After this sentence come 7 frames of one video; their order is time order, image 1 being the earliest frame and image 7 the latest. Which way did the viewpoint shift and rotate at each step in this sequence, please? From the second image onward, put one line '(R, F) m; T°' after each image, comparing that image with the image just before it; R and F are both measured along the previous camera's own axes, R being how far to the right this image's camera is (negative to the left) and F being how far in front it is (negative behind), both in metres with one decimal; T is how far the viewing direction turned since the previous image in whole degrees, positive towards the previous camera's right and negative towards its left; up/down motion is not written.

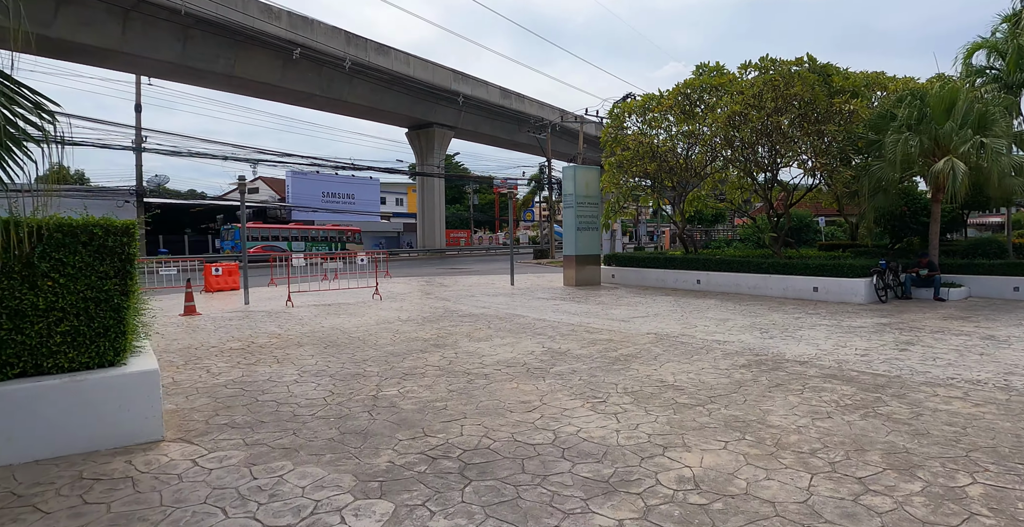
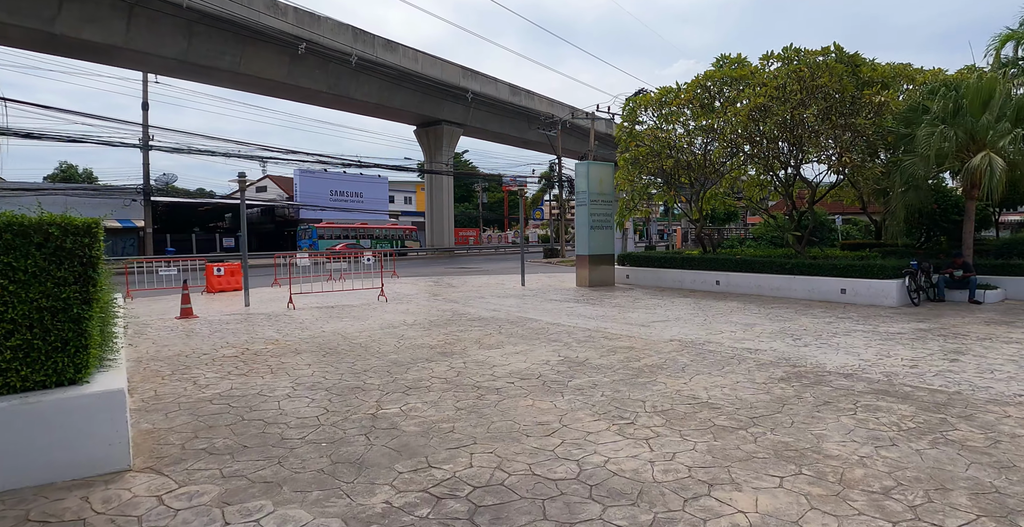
(-0.1, +0.6) m; -1°
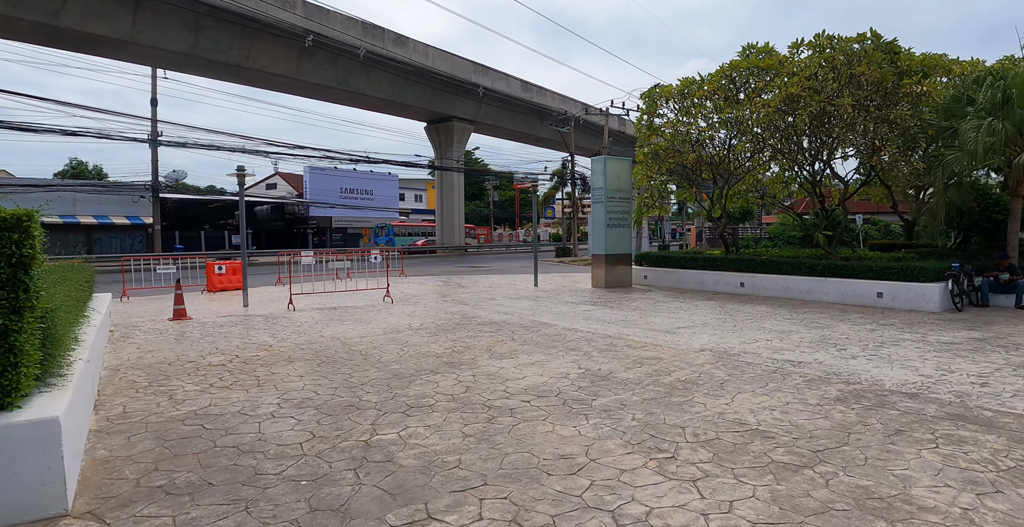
(-0.1, +0.7) m; -1°
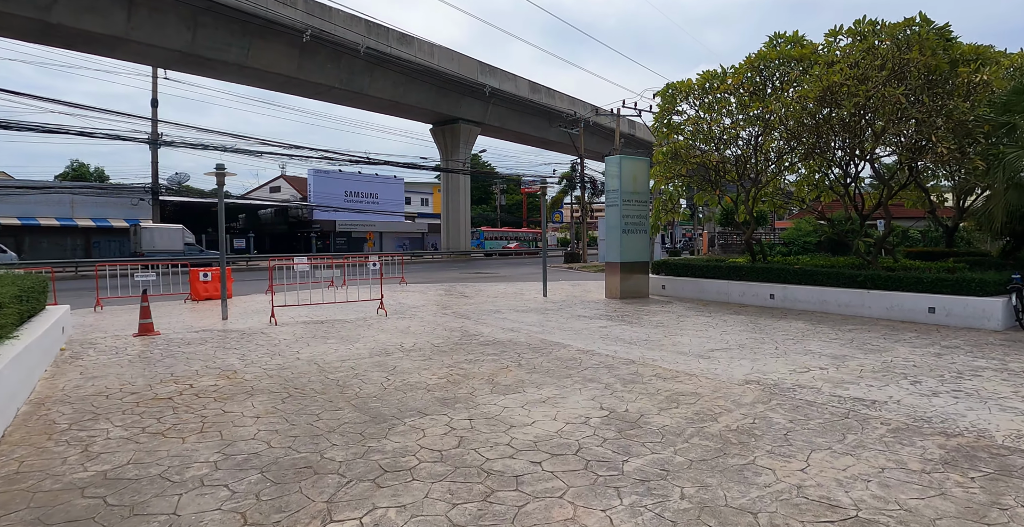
(0.0, +1.1) m; -1°
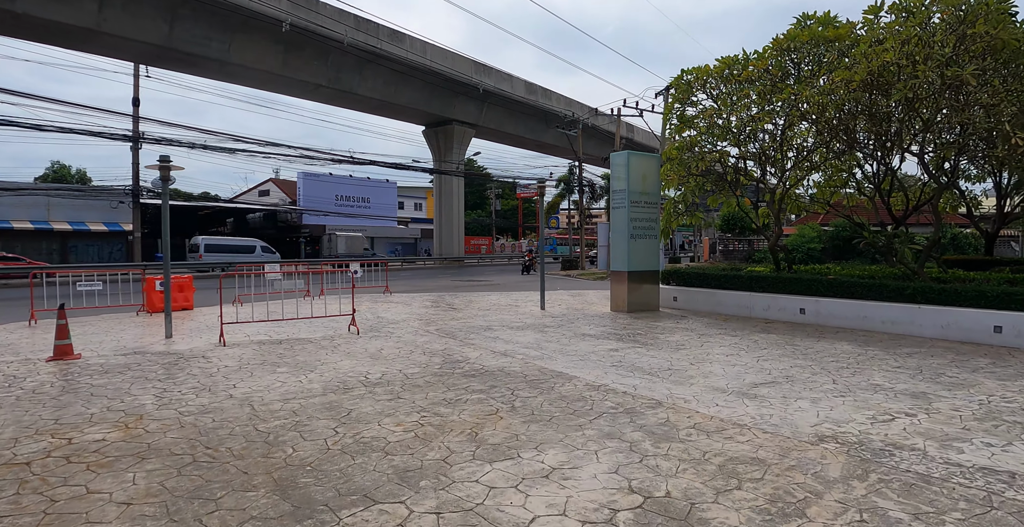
(0.0, +1.5) m; 0°
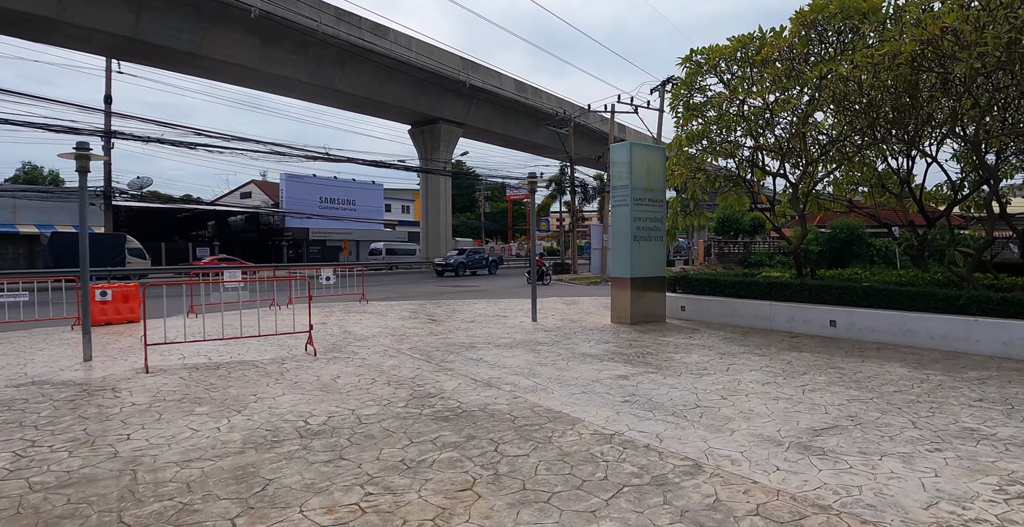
(+0.1, +1.4) m; +1°
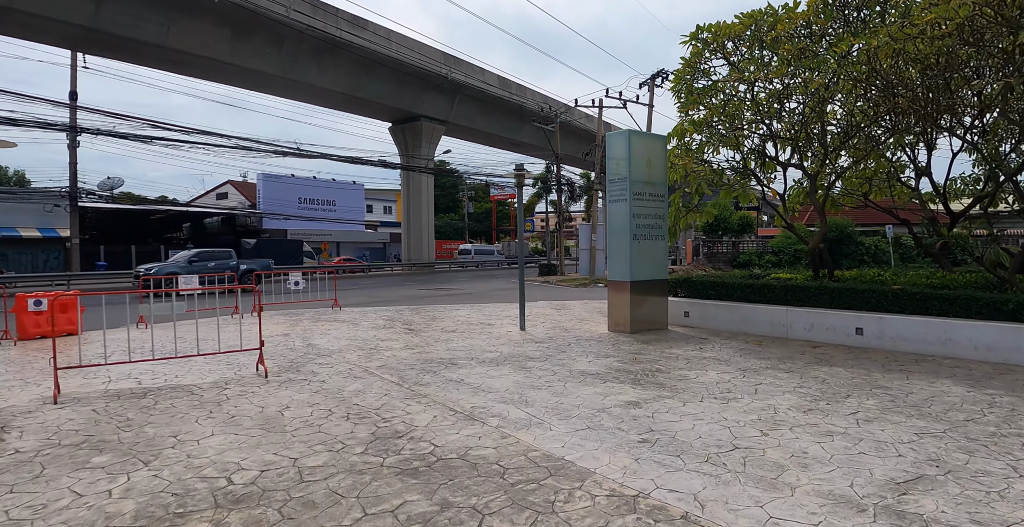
(0.0, +1.1) m; +2°
